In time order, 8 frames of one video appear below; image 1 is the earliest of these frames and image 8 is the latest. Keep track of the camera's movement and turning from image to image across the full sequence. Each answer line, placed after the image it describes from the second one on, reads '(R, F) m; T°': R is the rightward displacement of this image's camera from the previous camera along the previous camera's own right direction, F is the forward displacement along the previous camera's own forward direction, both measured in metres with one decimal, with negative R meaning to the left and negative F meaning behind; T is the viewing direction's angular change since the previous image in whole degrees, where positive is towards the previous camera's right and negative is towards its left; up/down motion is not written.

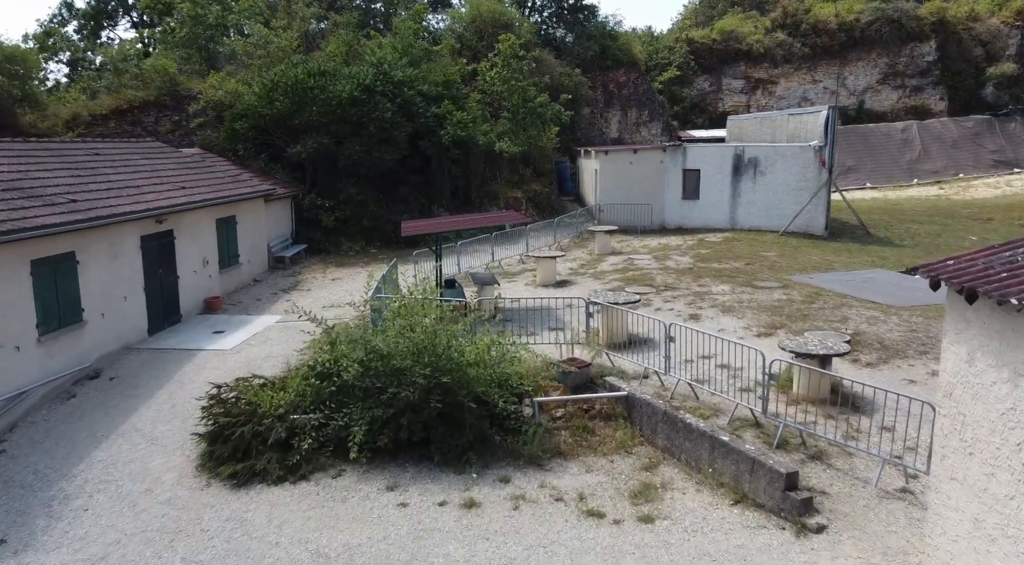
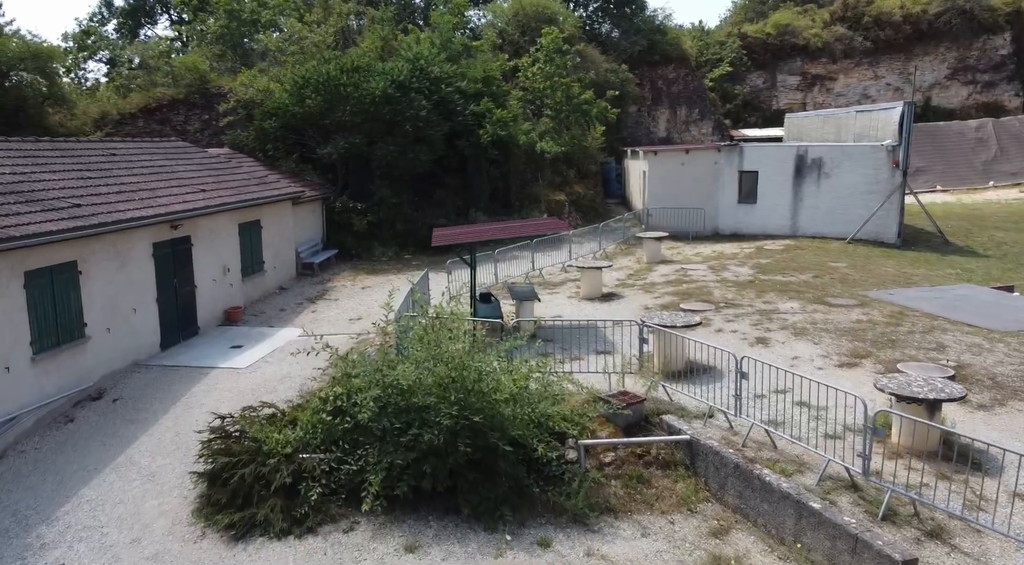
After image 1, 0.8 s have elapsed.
(0.0, +1.4) m; -3°
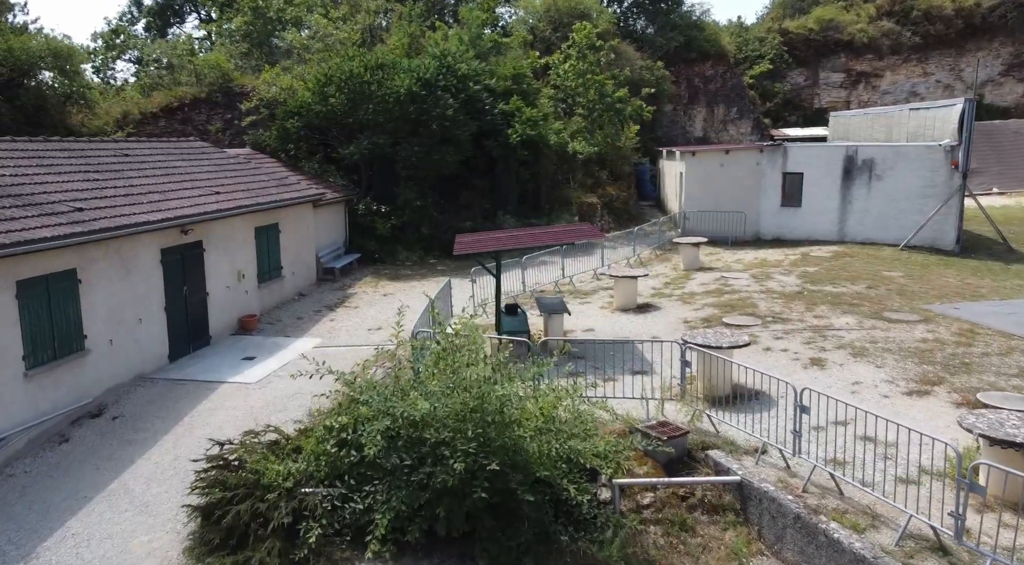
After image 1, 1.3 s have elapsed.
(0.0, +1.0) m; -2°
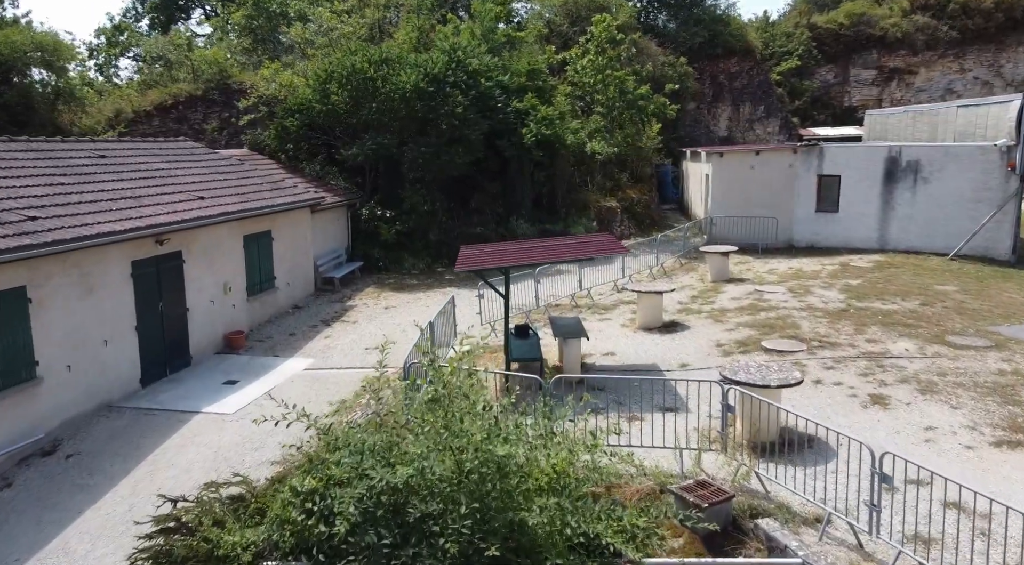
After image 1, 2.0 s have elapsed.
(+0.1, +1.4) m; -1°
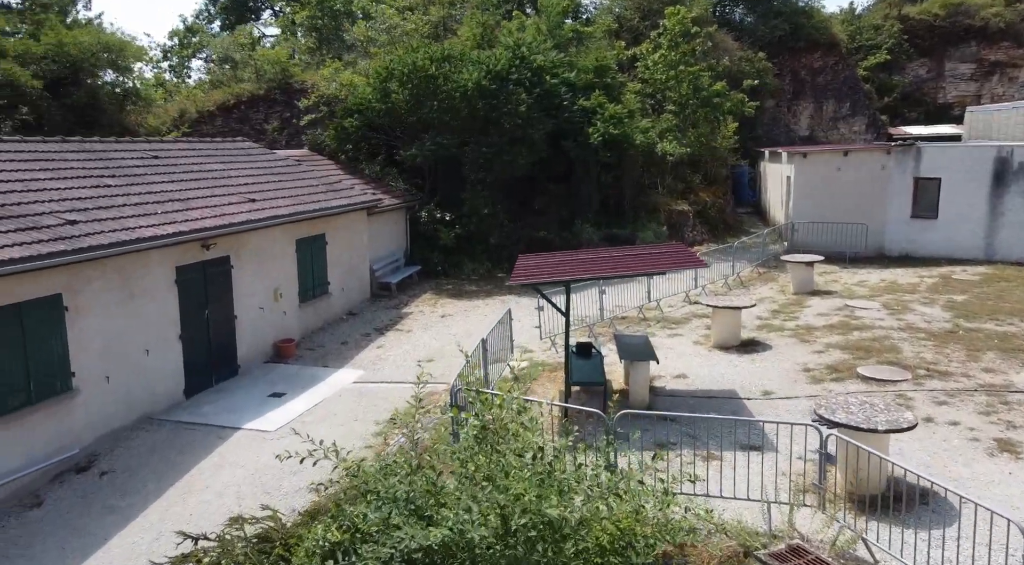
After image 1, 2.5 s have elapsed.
(0.0, +1.0) m; -5°
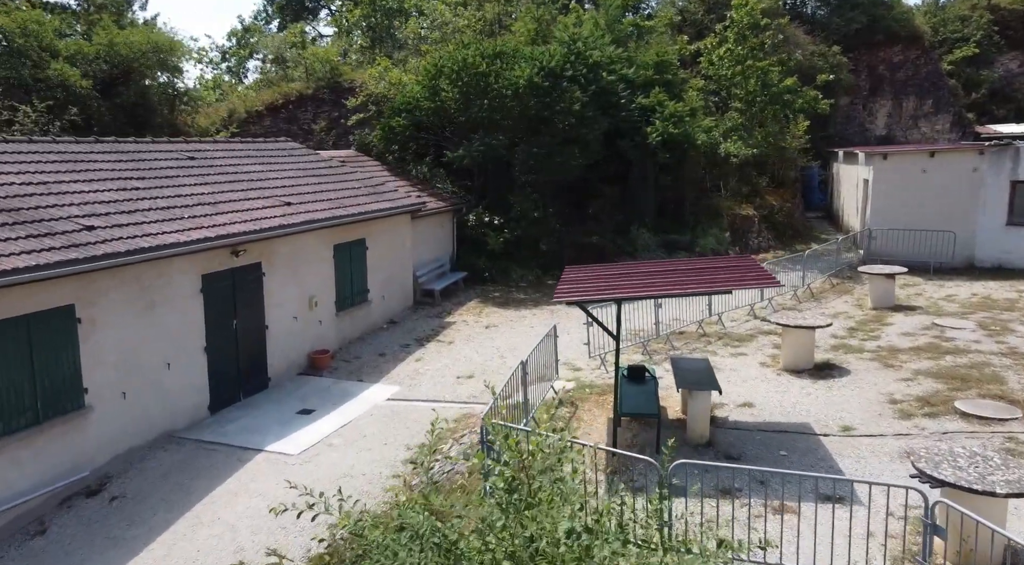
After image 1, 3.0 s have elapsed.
(+0.2, +1.0) m; -4°
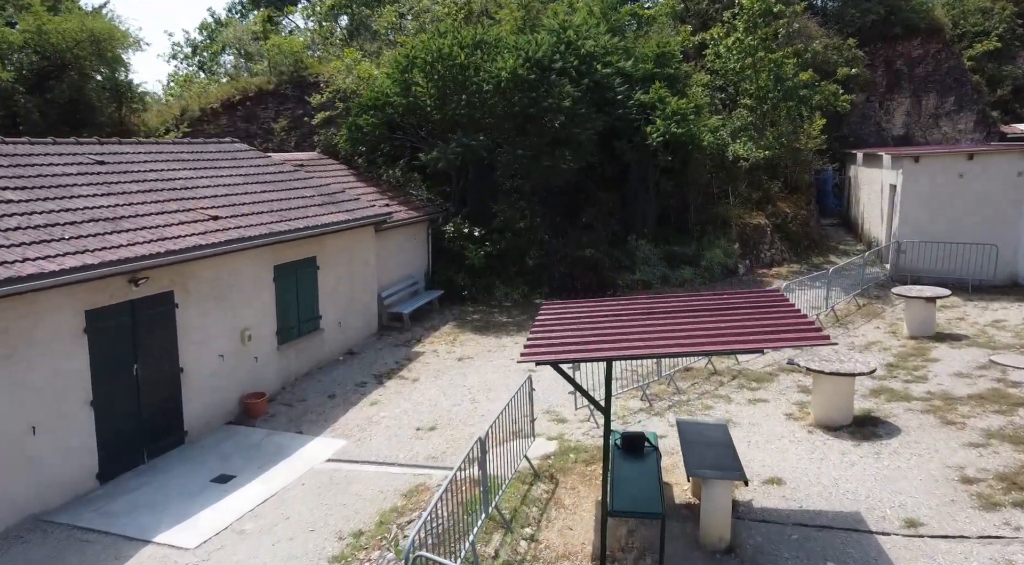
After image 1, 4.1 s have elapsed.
(+0.4, +2.1) m; 0°
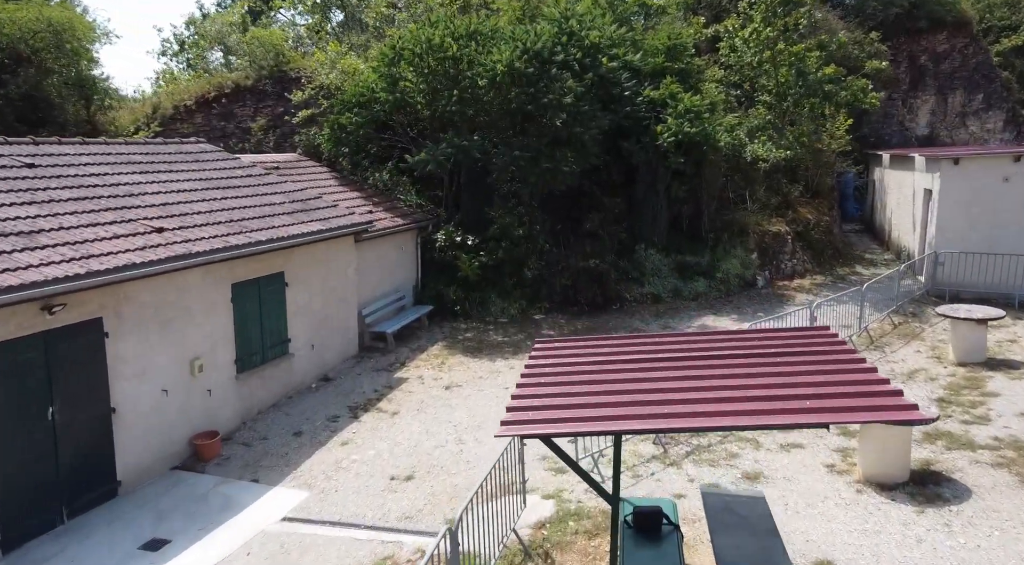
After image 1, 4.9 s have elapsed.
(+0.2, +1.5) m; 0°
